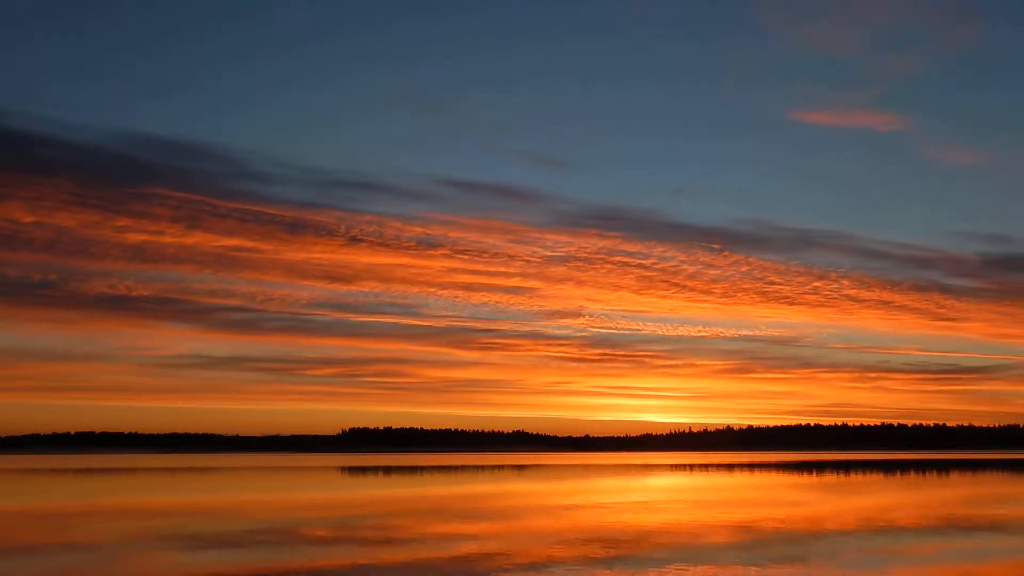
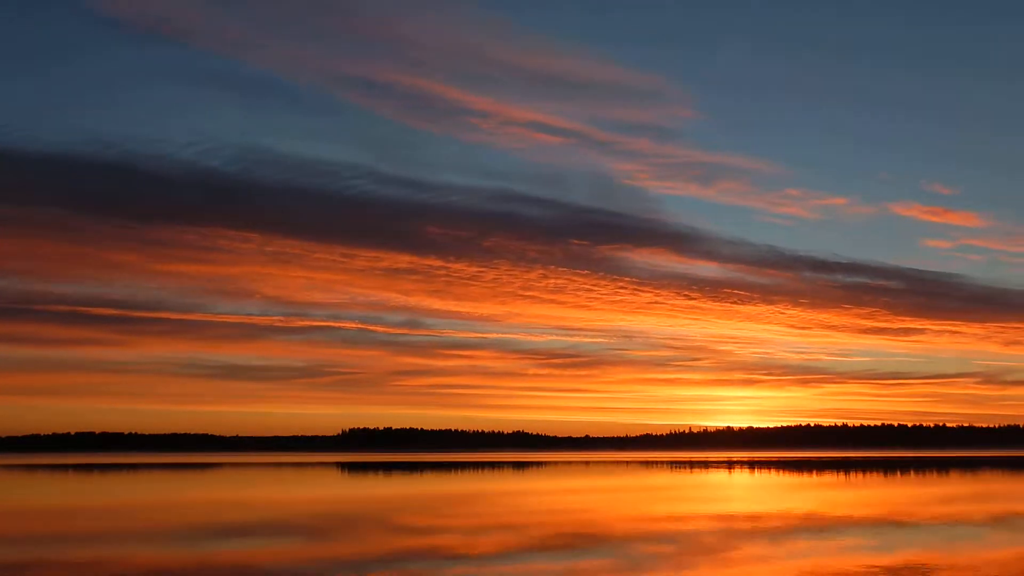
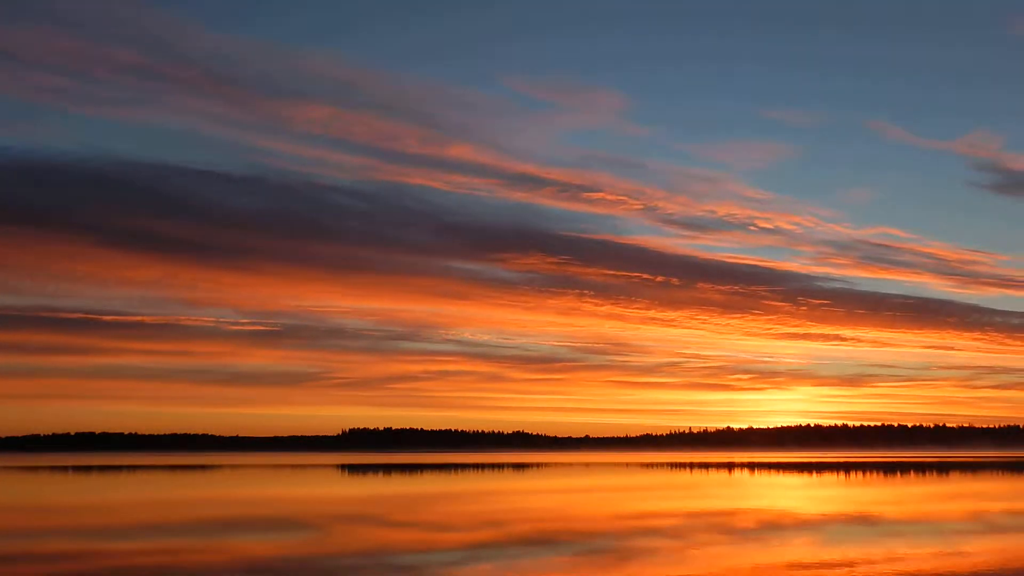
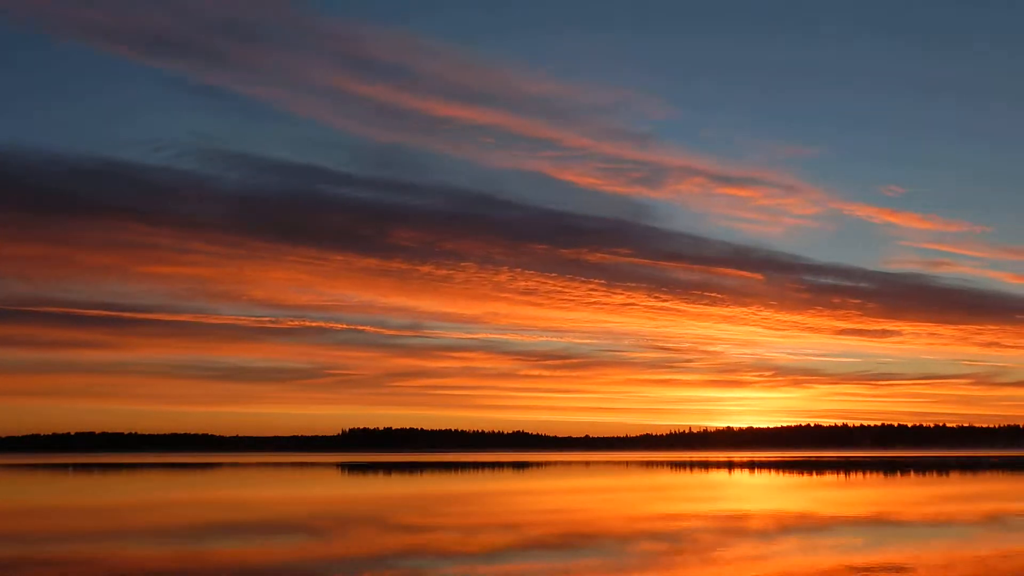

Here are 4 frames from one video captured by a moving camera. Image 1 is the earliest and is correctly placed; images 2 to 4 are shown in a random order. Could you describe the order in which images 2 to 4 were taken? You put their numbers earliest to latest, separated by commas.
2, 4, 3
